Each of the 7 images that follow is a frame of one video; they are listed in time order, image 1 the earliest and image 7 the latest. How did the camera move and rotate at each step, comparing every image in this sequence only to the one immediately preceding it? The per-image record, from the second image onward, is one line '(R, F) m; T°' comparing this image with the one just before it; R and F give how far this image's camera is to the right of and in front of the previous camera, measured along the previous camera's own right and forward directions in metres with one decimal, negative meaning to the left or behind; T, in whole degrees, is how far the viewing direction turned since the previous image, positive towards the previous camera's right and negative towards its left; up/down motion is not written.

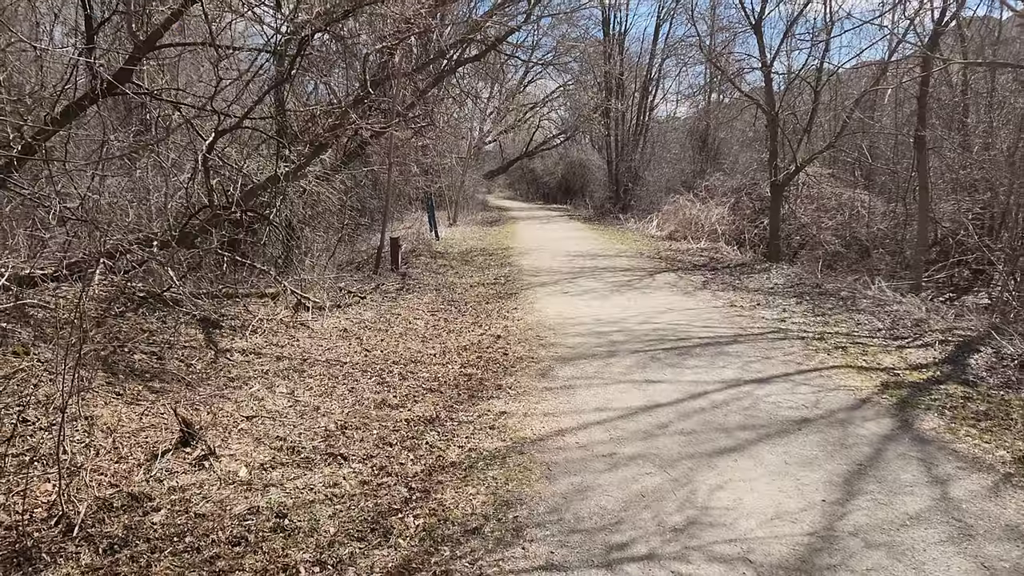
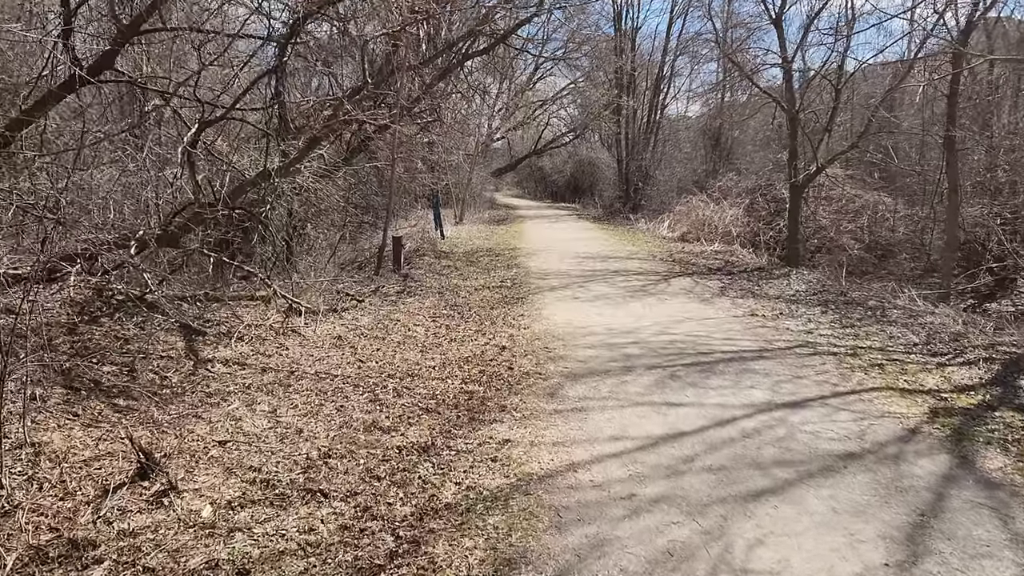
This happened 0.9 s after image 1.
(0.0, +0.4) m; -1°
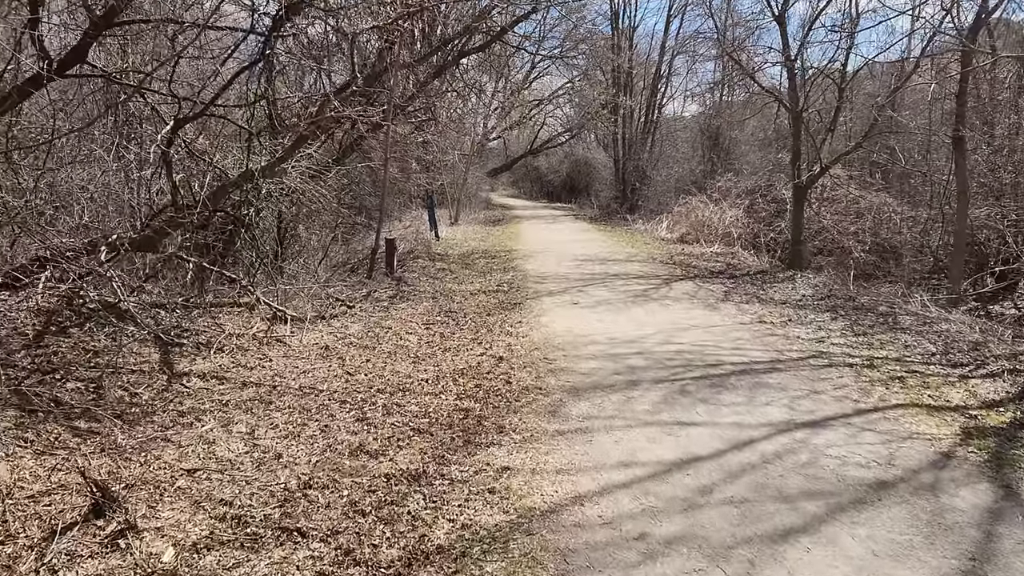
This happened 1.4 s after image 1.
(0.0, +0.3) m; 0°
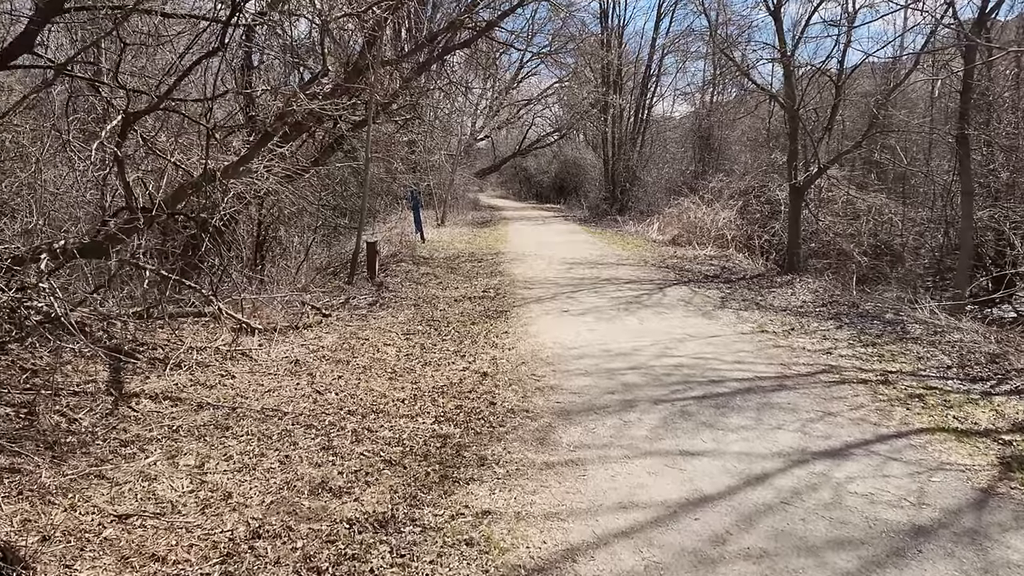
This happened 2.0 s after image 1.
(0.0, +0.4) m; +1°
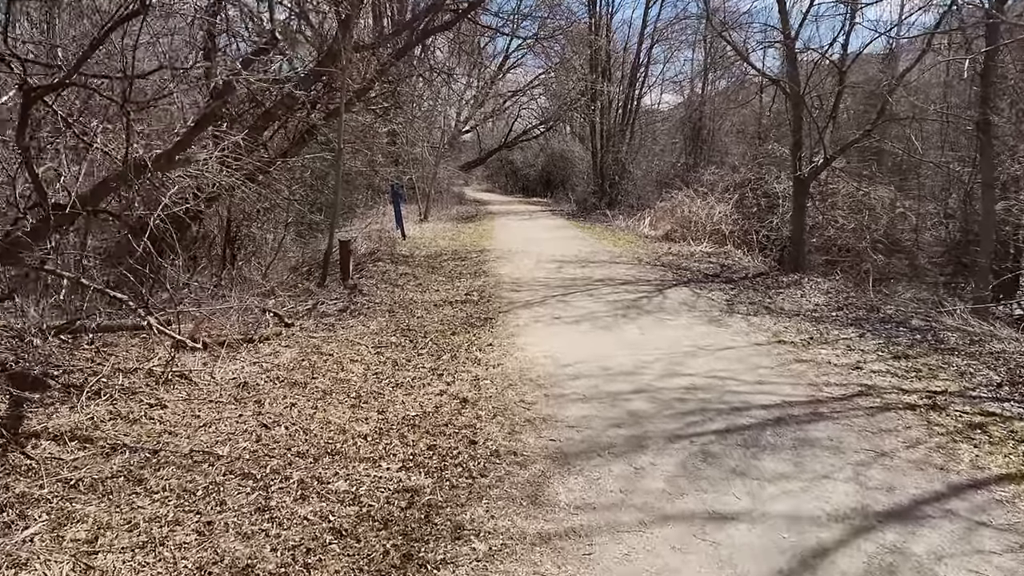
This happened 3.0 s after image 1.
(0.0, +0.7) m; +1°
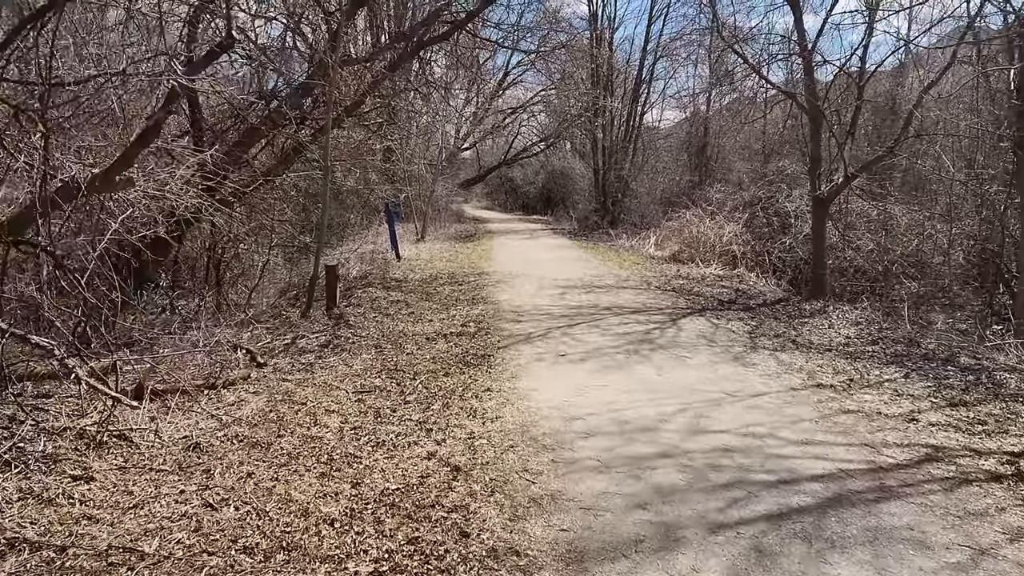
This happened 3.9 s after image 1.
(0.0, +0.7) m; 0°
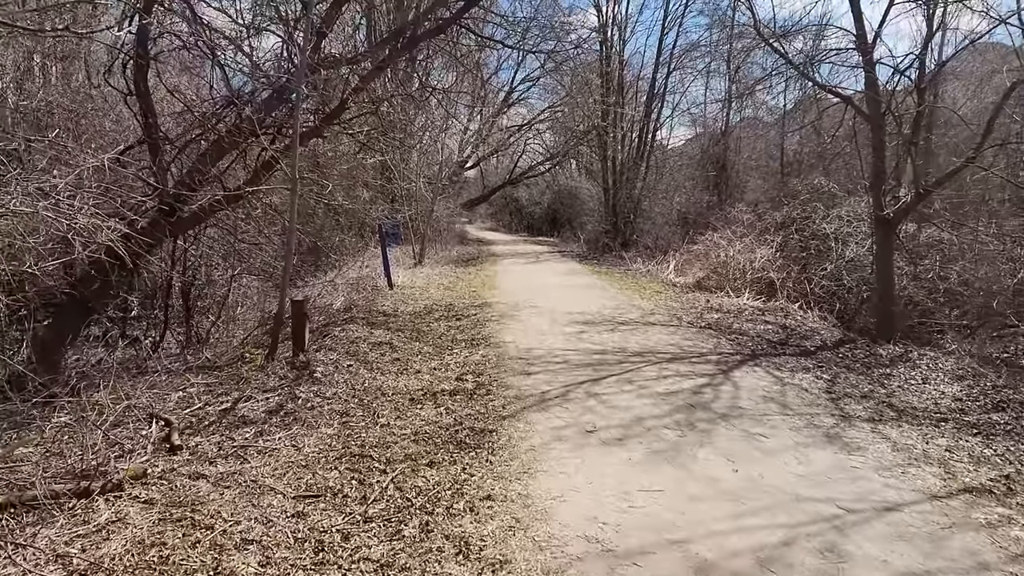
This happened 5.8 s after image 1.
(0.0, +1.5) m; 0°
